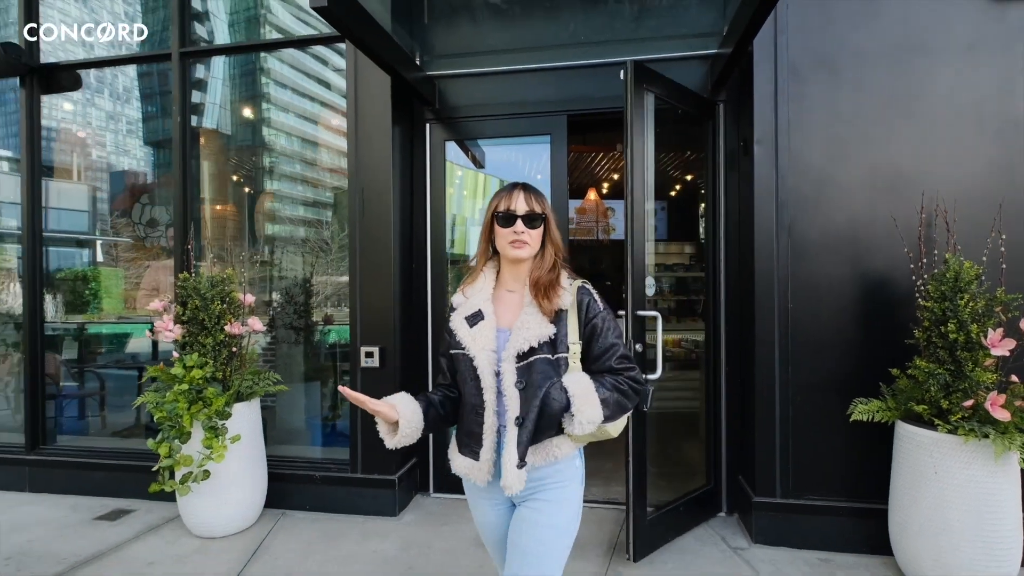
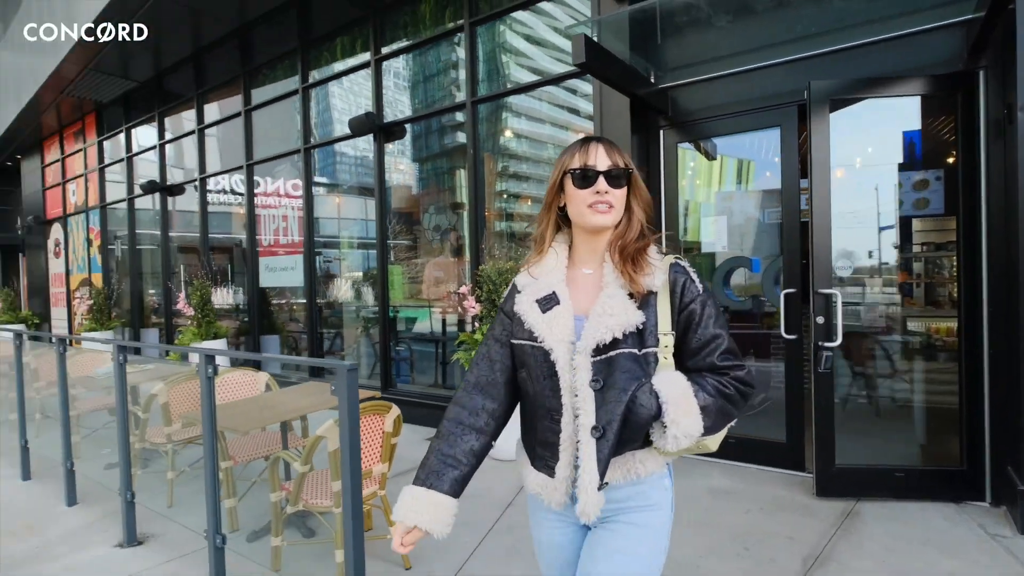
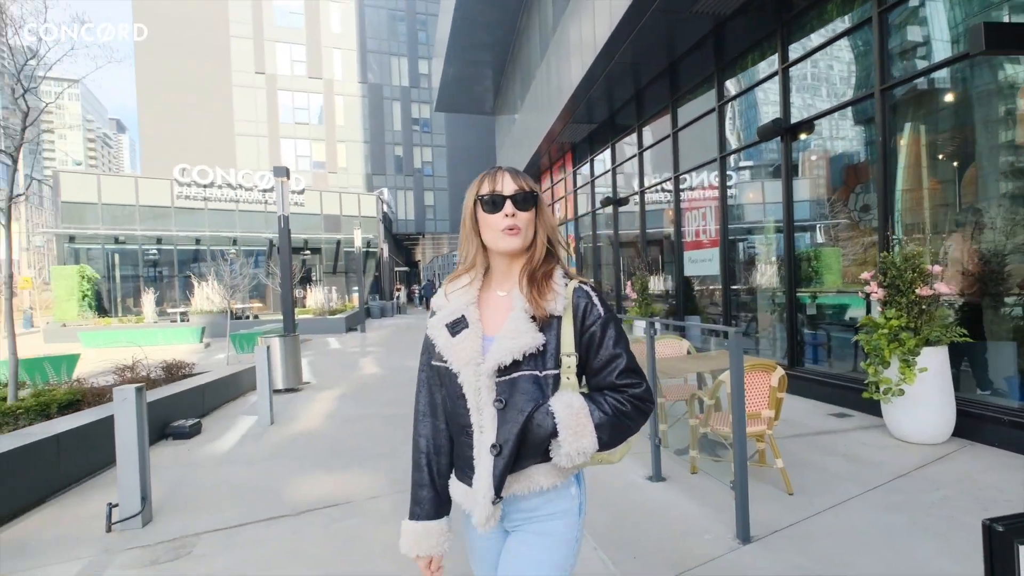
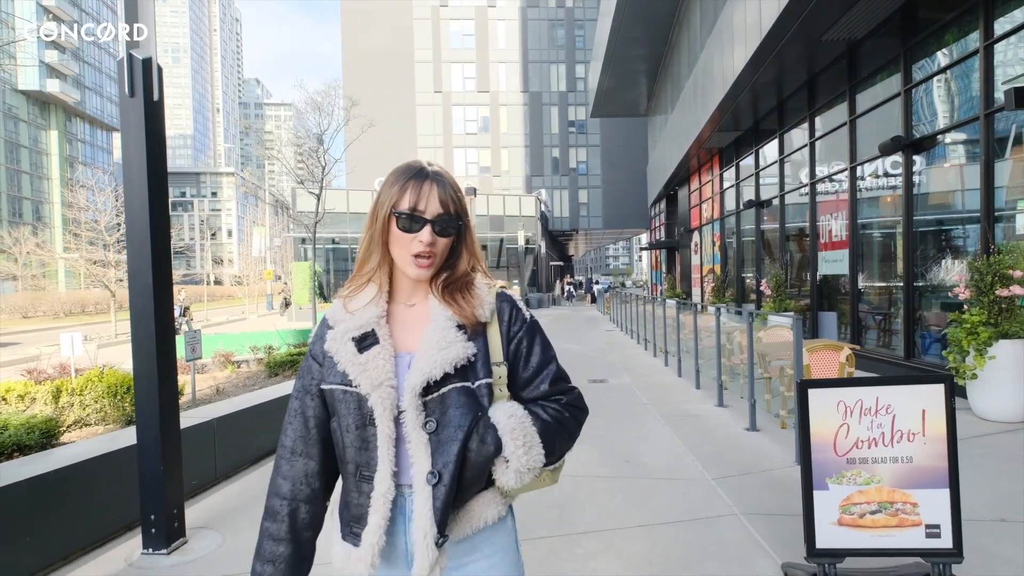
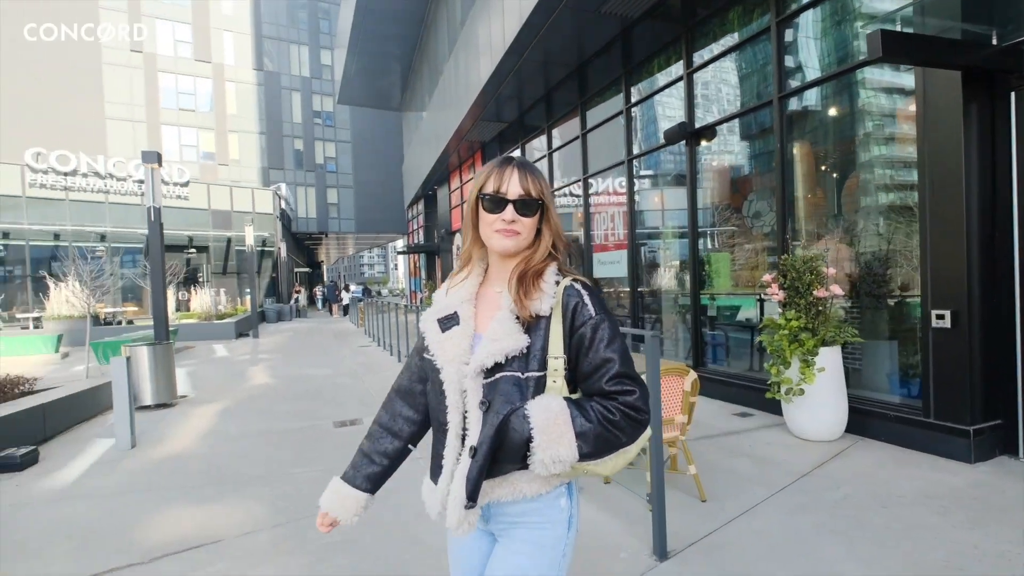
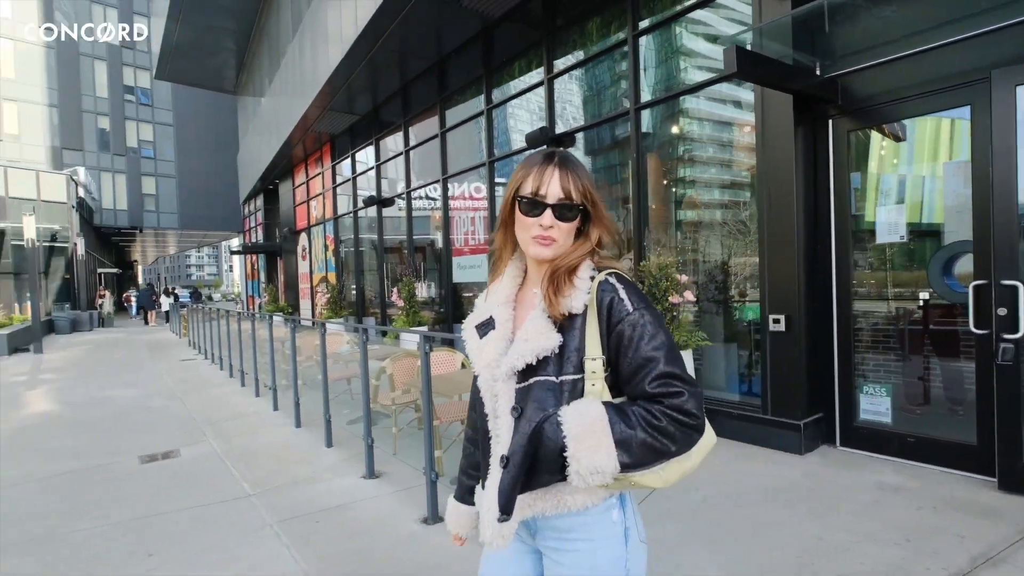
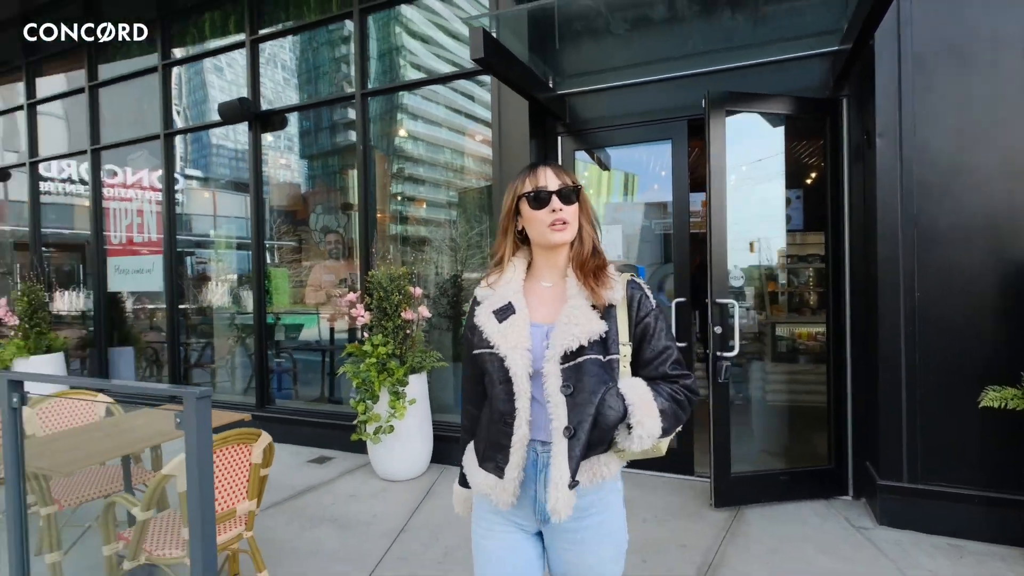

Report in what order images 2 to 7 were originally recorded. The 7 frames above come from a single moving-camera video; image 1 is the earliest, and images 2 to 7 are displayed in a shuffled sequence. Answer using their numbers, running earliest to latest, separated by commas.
7, 2, 6, 5, 3, 4
